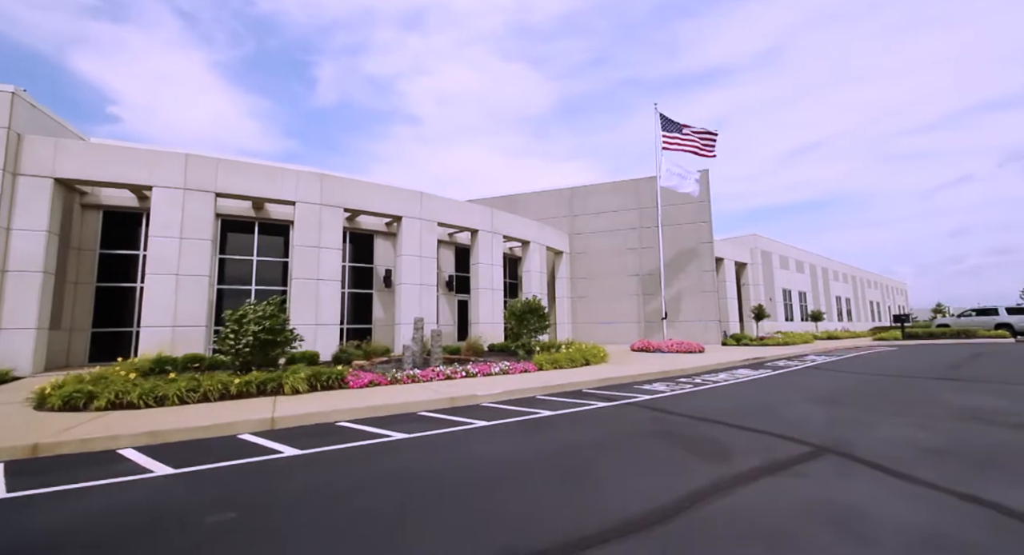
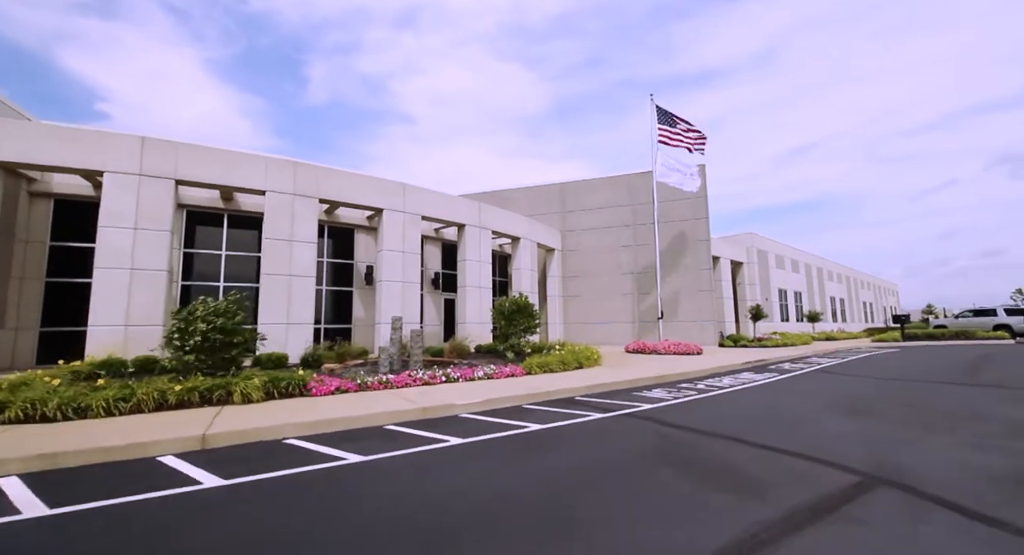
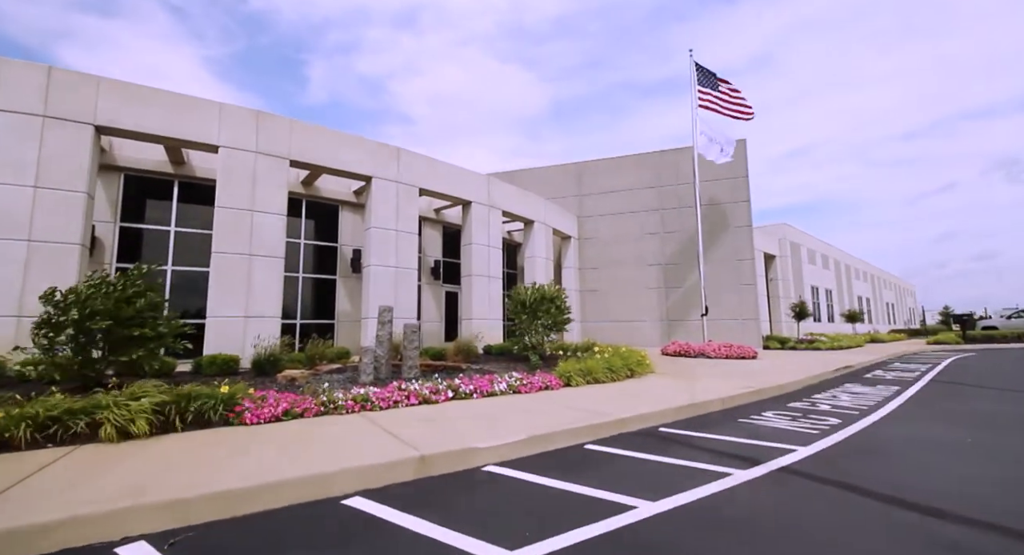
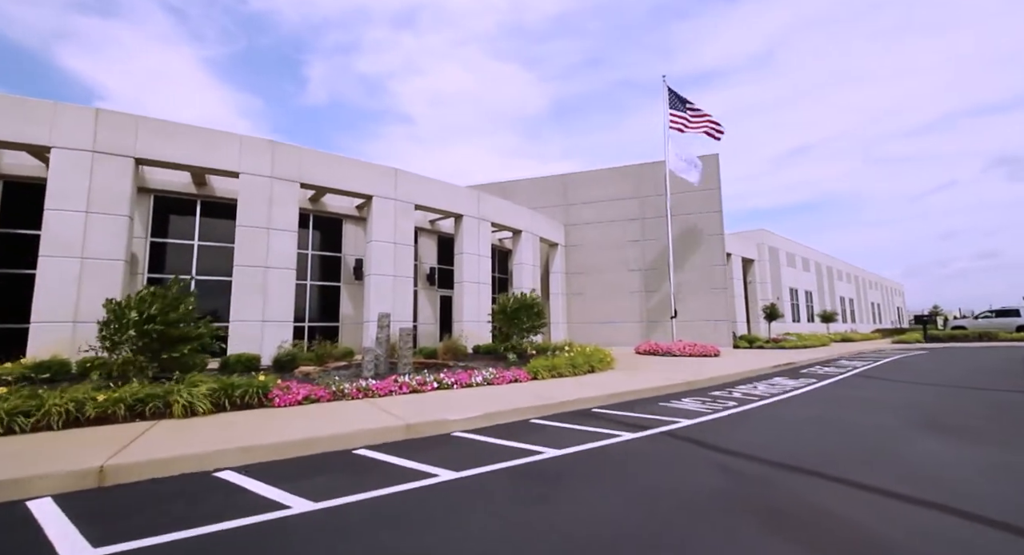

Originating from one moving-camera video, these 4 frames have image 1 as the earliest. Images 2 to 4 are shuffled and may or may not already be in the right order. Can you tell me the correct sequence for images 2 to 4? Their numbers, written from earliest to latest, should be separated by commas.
2, 4, 3
